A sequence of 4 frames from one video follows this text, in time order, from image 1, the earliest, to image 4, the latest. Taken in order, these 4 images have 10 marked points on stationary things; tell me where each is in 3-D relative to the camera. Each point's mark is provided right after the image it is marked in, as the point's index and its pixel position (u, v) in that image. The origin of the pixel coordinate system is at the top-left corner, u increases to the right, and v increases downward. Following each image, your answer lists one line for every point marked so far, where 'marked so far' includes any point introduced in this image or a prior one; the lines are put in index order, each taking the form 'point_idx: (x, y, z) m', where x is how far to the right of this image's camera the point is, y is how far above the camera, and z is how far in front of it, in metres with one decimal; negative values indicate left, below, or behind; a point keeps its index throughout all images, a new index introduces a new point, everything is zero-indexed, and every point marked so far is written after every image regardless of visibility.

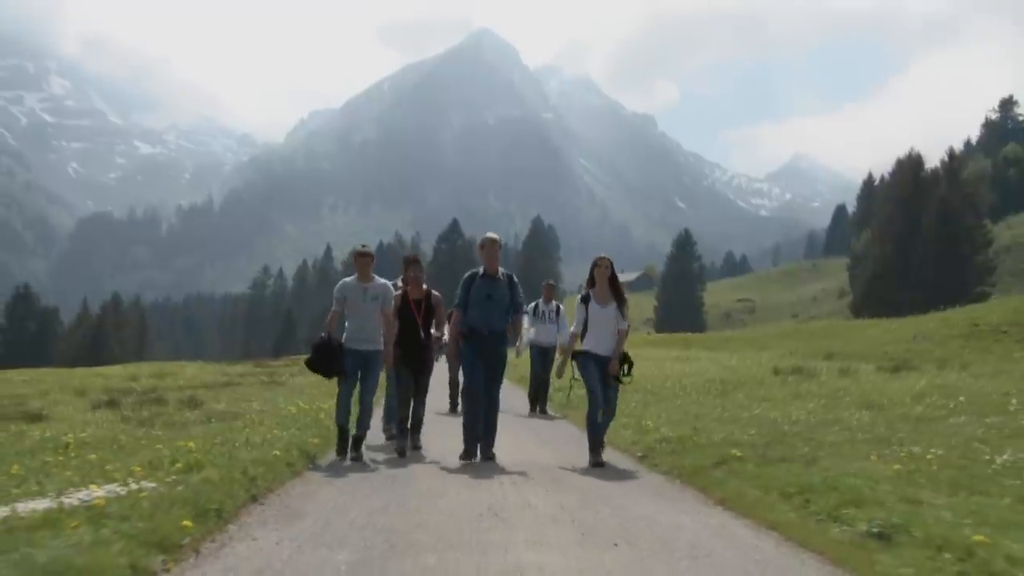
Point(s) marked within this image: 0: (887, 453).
0: (+5.9, -2.5, +15.1) m
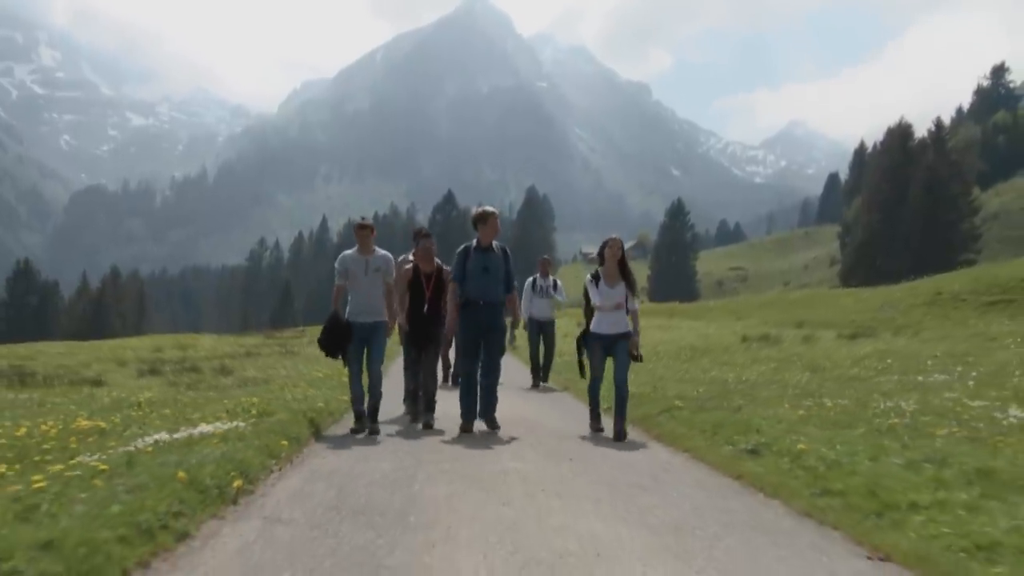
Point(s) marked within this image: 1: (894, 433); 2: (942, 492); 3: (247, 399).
0: (+5.8, -2.2, +19.0) m
1: (+5.2, -1.9, +12.5) m
2: (+3.8, -1.8, +8.4) m
3: (-5.2, -2.2, +19.0) m
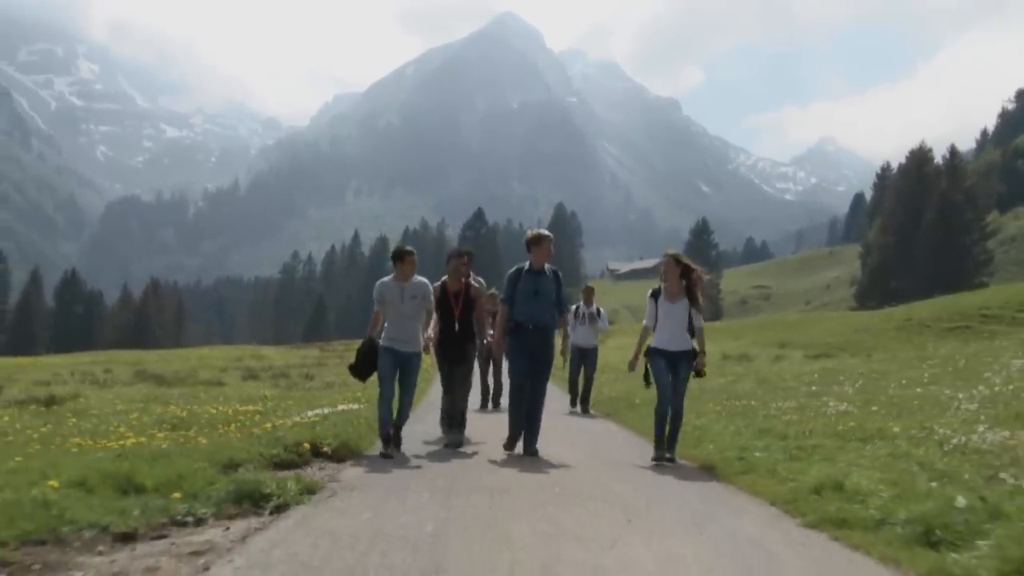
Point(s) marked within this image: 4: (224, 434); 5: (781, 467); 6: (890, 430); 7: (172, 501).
0: (+6.2, -3.2, +27.6) m
1: (+5.5, -2.8, +21.2) m
2: (+3.9, -2.6, +17.1) m
3: (-4.8, -3.1, +27.9) m
4: (-5.3, -2.7, +18.2) m
5: (+3.6, -2.4, +12.9) m
6: (+6.7, -2.5, +17.2) m
7: (-3.4, -2.1, +9.7) m
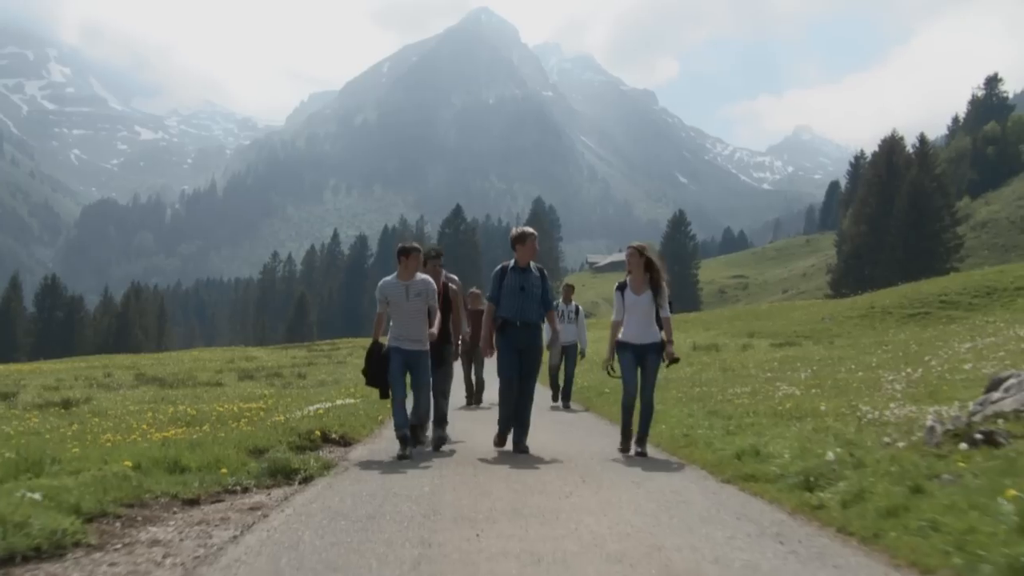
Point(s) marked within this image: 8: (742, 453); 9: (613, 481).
0: (+5.6, -3.1, +30.1) m
1: (+5.0, -2.7, +23.7) m
2: (+3.5, -2.6, +19.6) m
3: (-5.3, -3.2, +30.3) m
4: (-5.7, -2.9, +20.6) m
5: (+3.3, -2.4, +15.4) m
6: (+6.3, -2.4, +19.8) m
7: (-3.6, -2.3, +12.1) m
8: (+3.2, -2.3, +13.4) m
9: (+1.3, -2.4, +12.4) m
